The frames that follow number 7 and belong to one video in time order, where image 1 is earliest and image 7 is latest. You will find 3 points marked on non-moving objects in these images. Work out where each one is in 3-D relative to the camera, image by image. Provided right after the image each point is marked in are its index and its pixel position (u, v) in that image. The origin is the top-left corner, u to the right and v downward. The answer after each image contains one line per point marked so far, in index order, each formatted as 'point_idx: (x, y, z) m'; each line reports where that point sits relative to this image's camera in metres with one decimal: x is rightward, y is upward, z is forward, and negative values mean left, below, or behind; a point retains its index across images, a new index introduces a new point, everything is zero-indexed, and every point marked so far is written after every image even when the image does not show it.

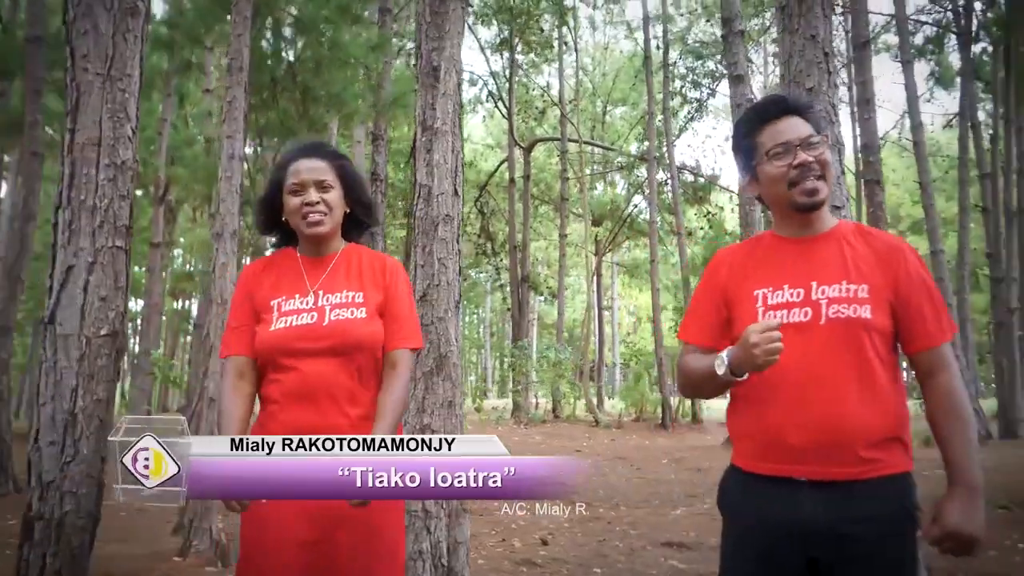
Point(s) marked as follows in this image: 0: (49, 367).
0: (-1.3, -0.2, +2.2) m
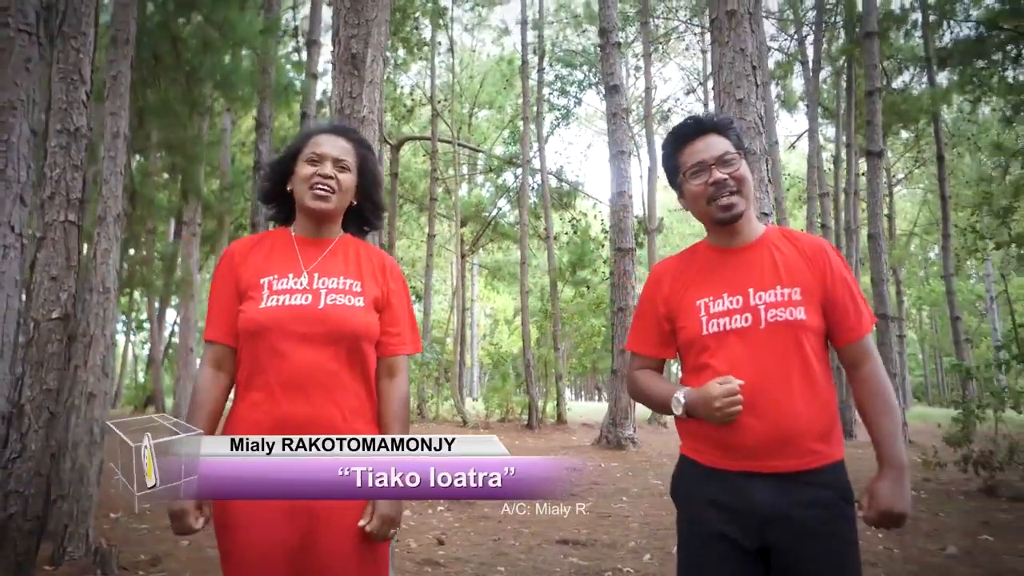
0: (-1.4, -0.2, +2.0) m
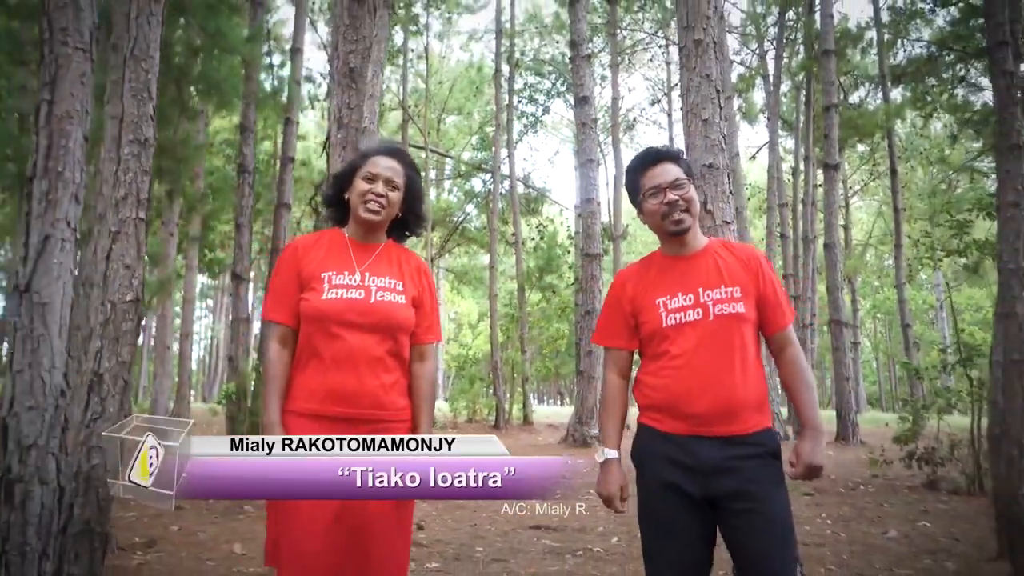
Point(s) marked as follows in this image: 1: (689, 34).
0: (-1.5, -0.1, +2.2) m
1: (+0.8, +1.2, +3.4) m
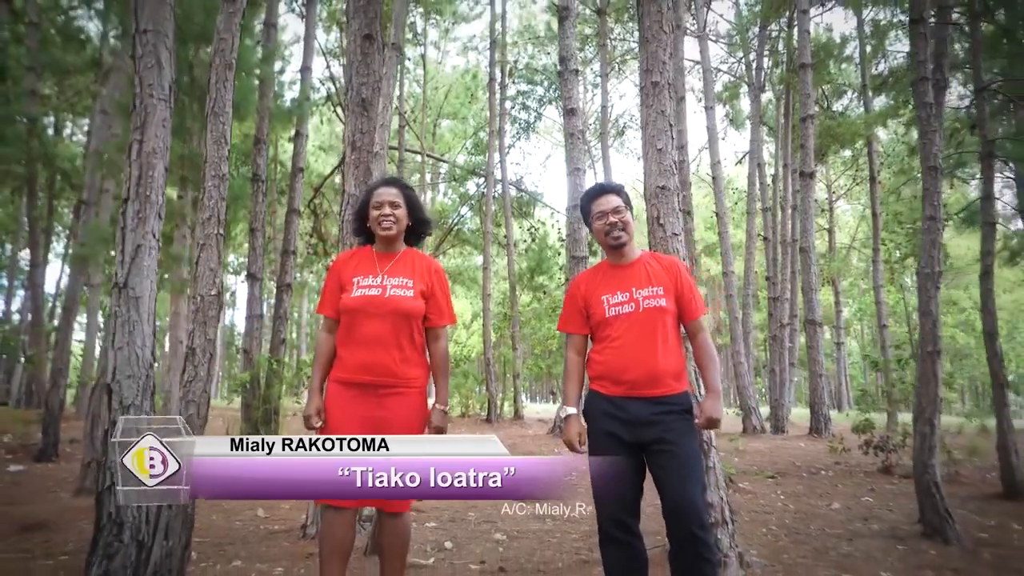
0: (-1.5, -0.1, +2.9) m
1: (+0.8, +1.2, +4.1) m
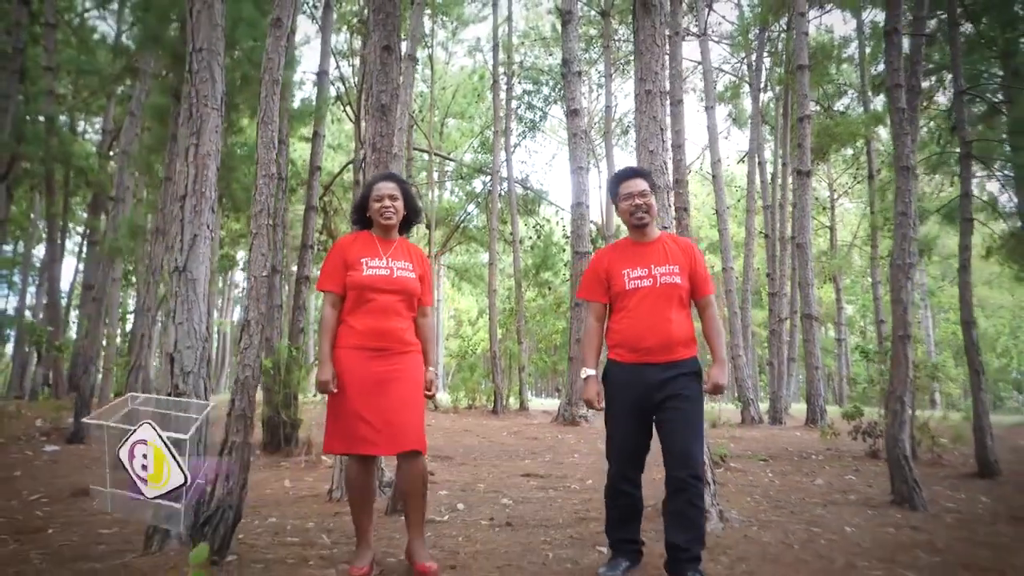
0: (-1.5, 0.0, +3.3) m
1: (+0.8, +1.2, +4.5) m
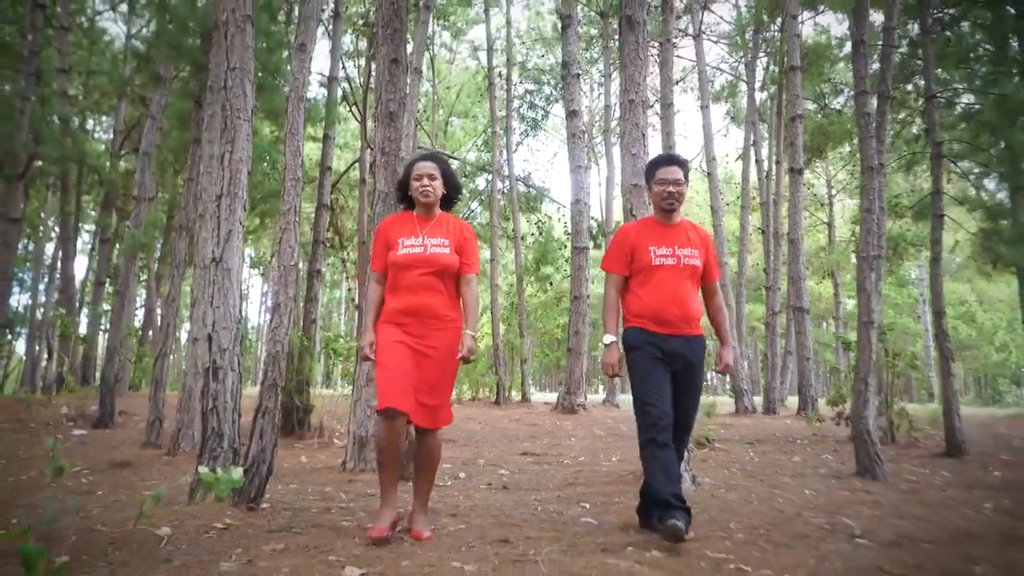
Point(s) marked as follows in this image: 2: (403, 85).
0: (-1.5, 0.0, +3.8) m
1: (+0.8, +1.3, +5.0) m
2: (-0.8, +1.5, +5.6) m
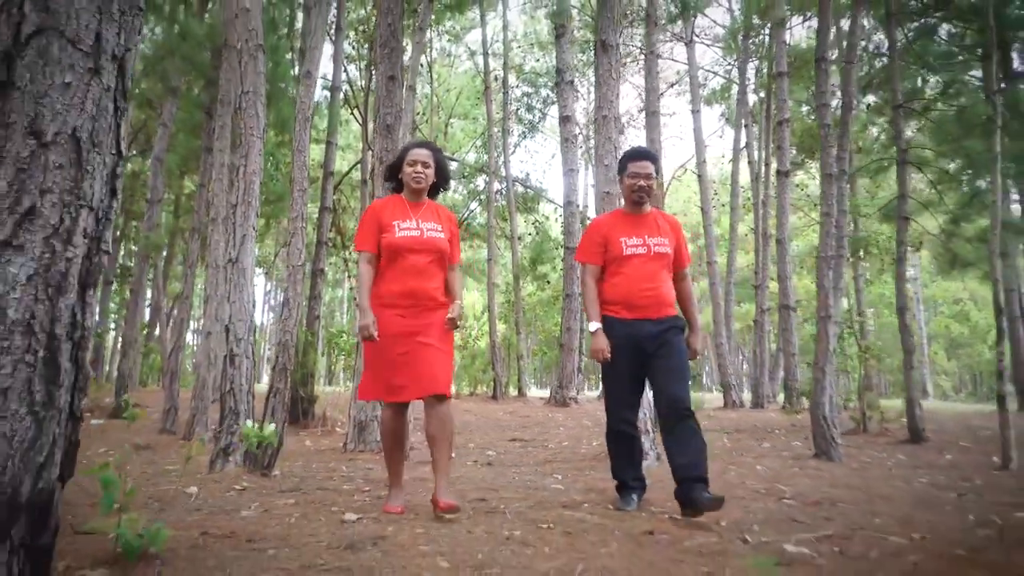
0: (-1.6, 0.0, +4.3) m
1: (+0.7, +1.3, +5.5) m
2: (-0.9, +1.6, +6.1) m
